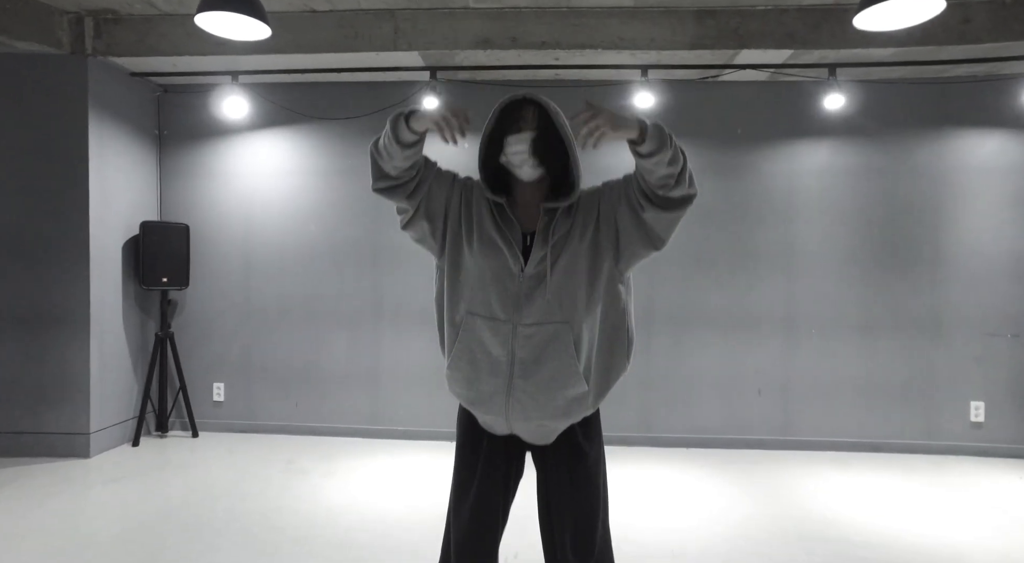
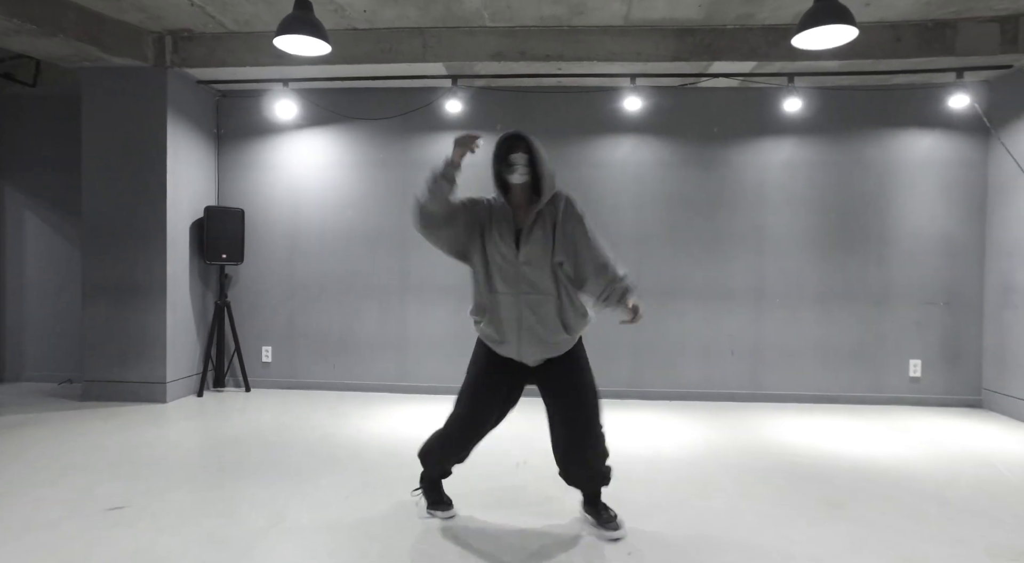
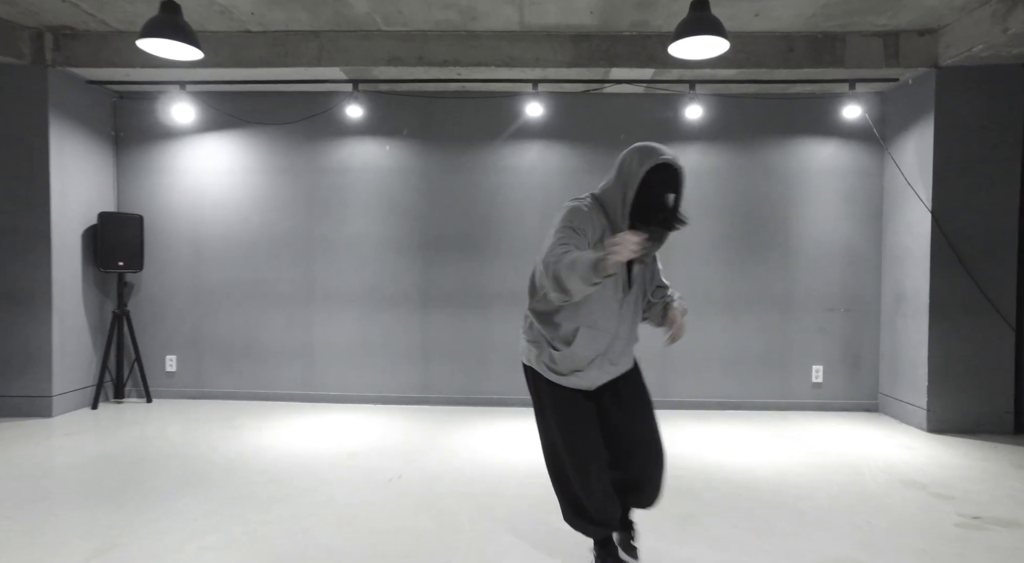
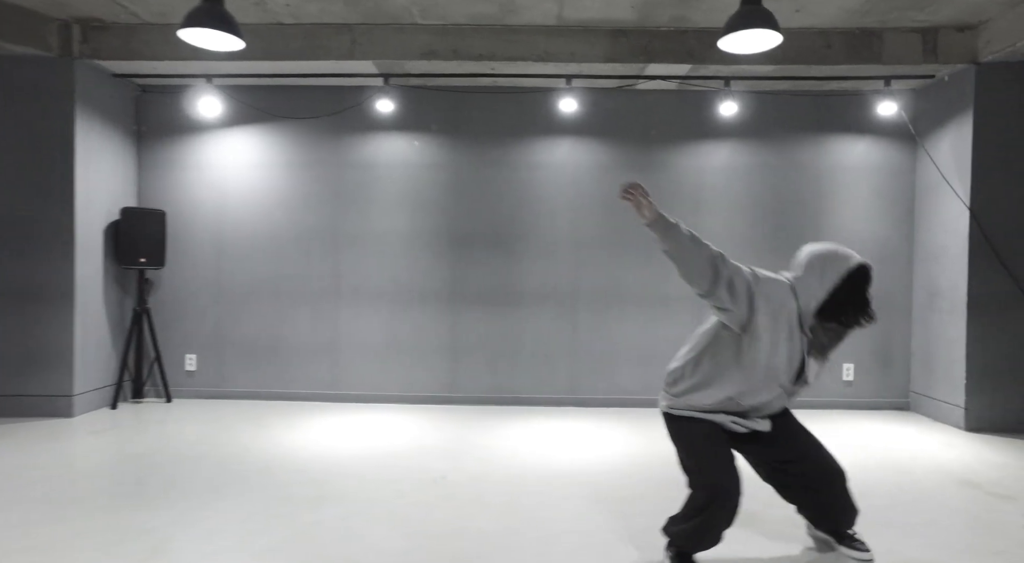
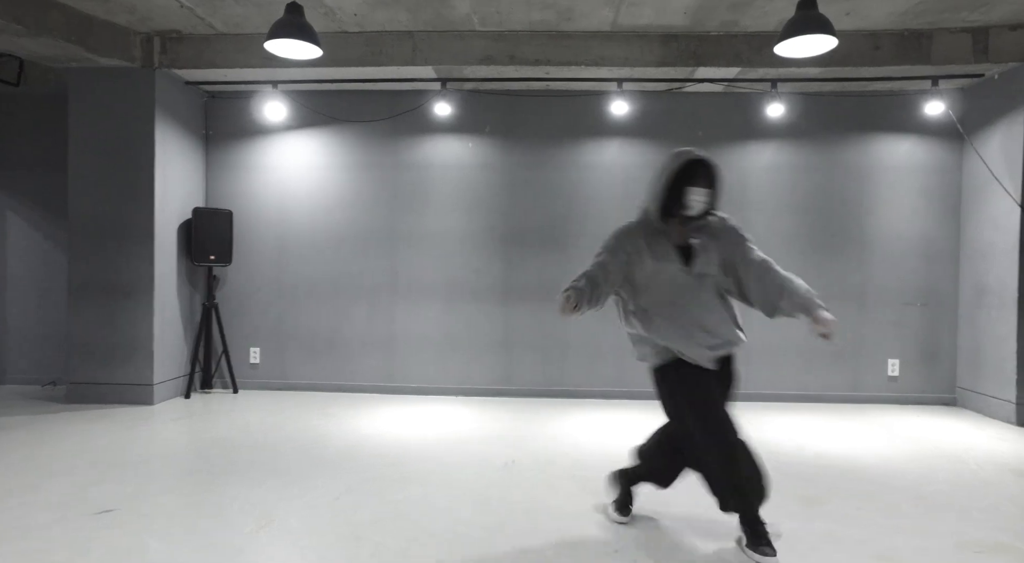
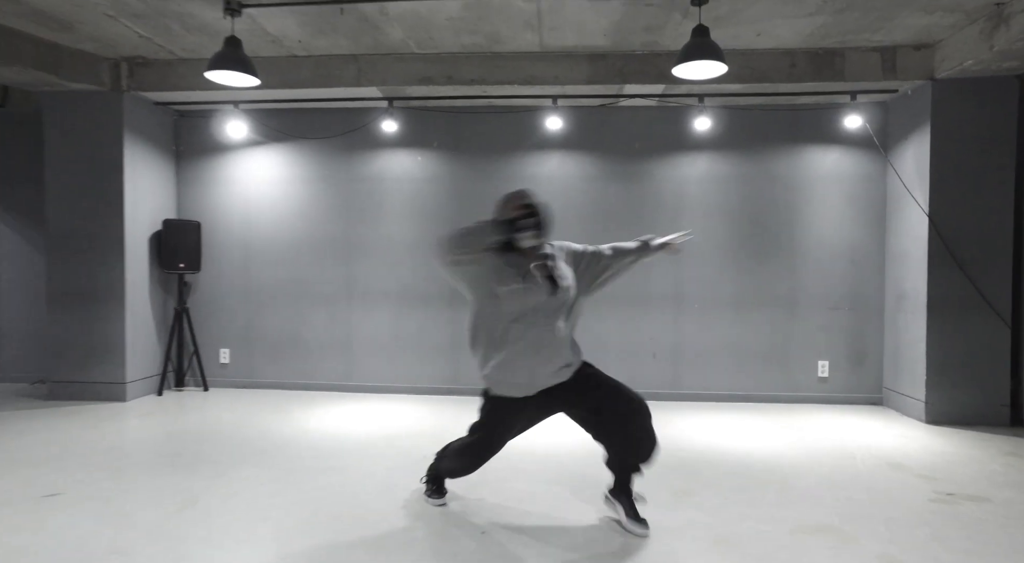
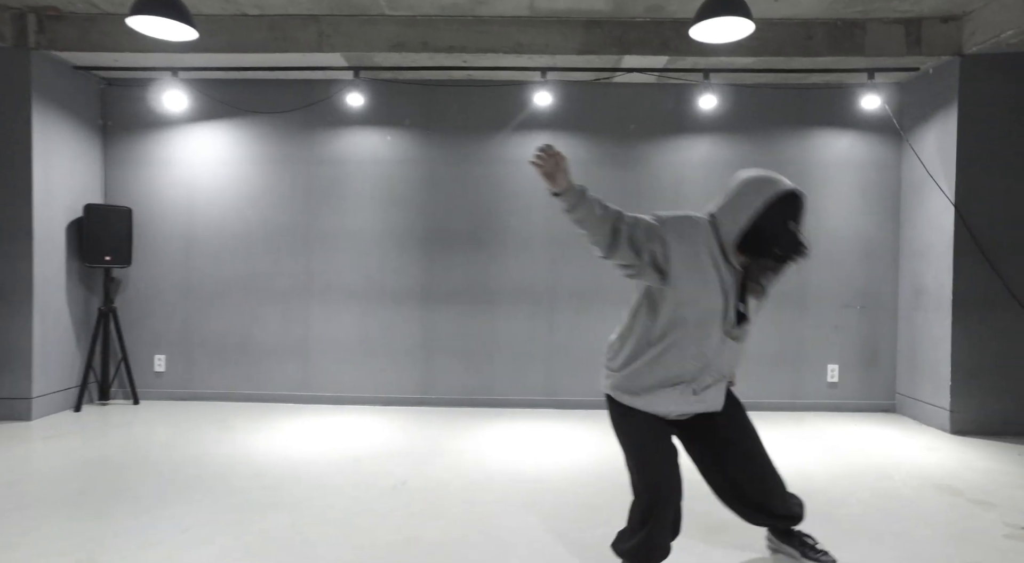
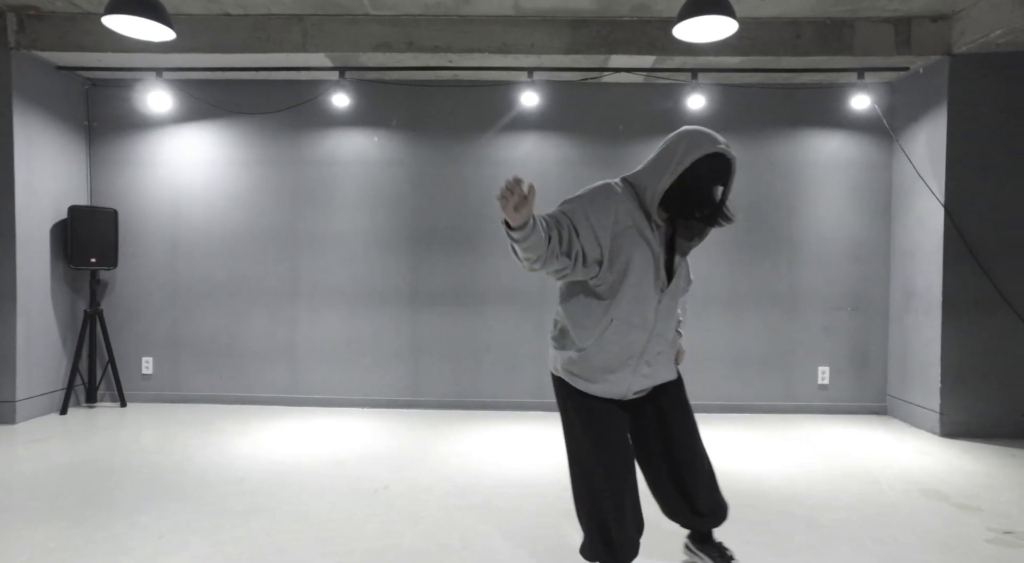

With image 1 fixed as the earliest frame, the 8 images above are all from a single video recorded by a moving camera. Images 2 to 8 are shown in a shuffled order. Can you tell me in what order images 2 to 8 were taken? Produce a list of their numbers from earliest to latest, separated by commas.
2, 5, 4, 7, 8, 3, 6
